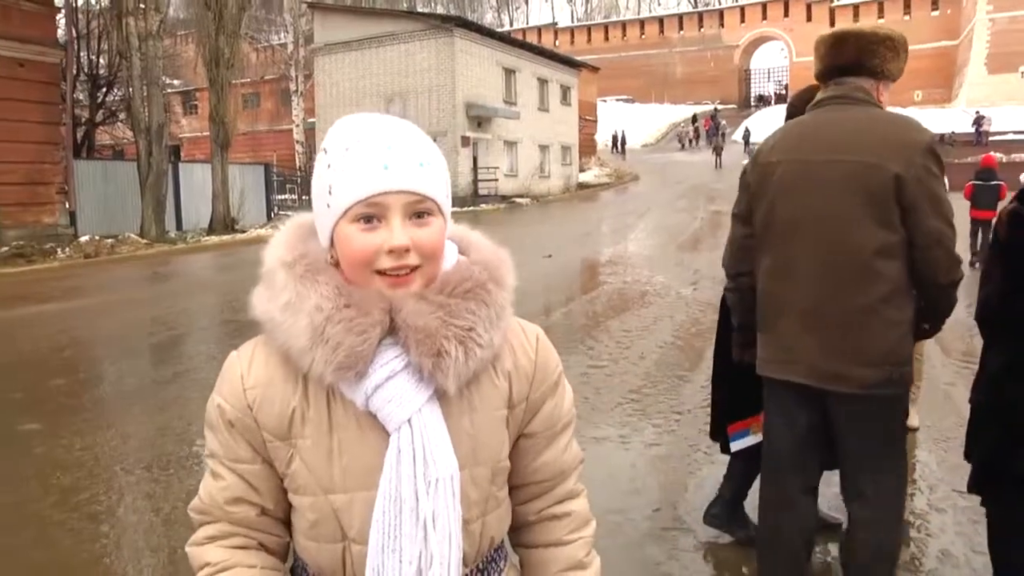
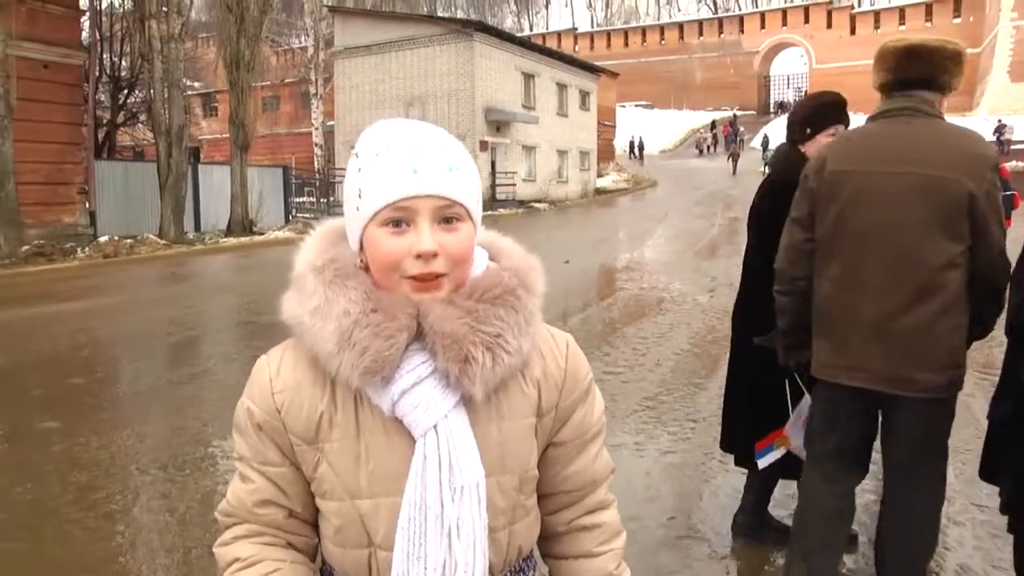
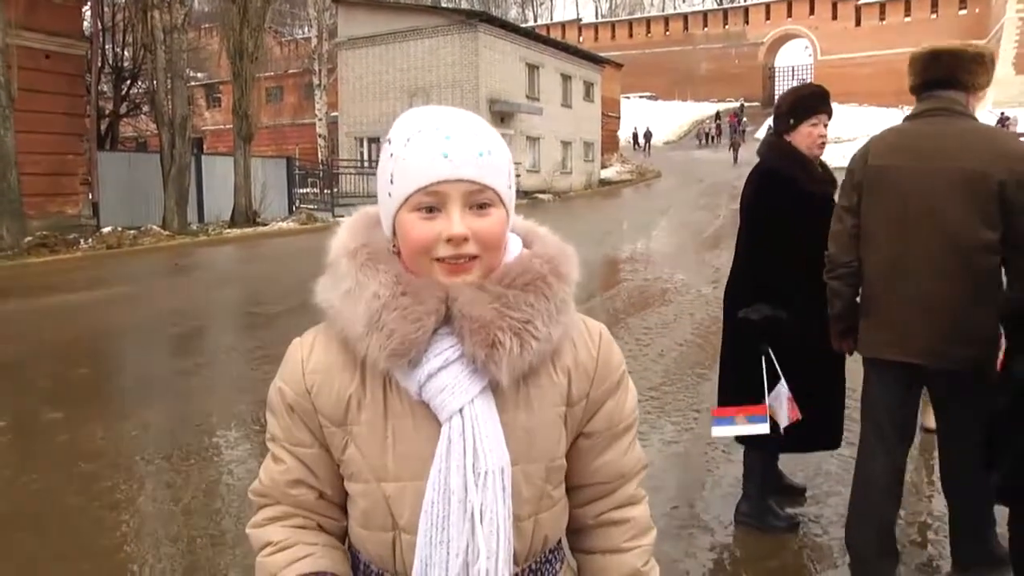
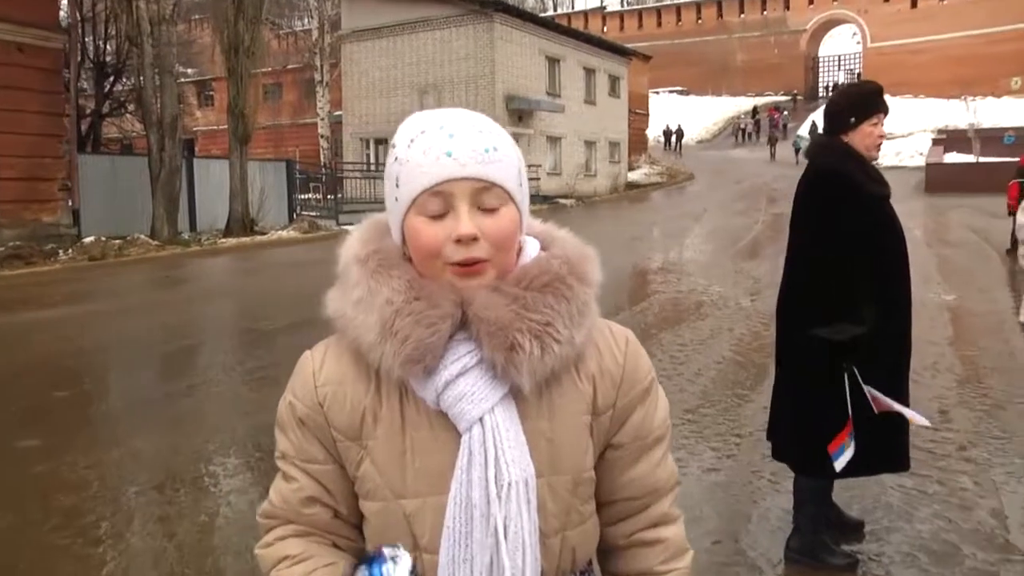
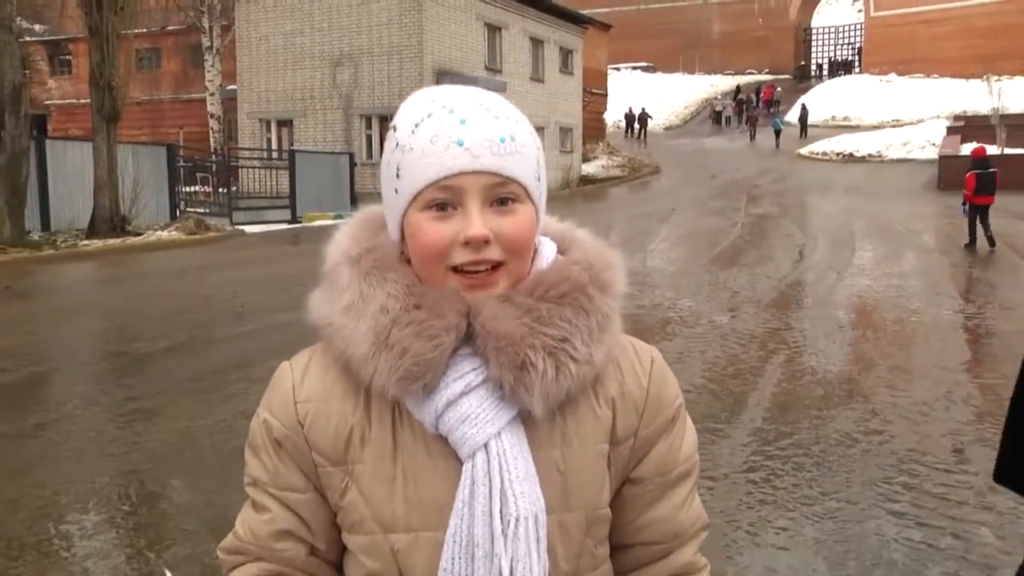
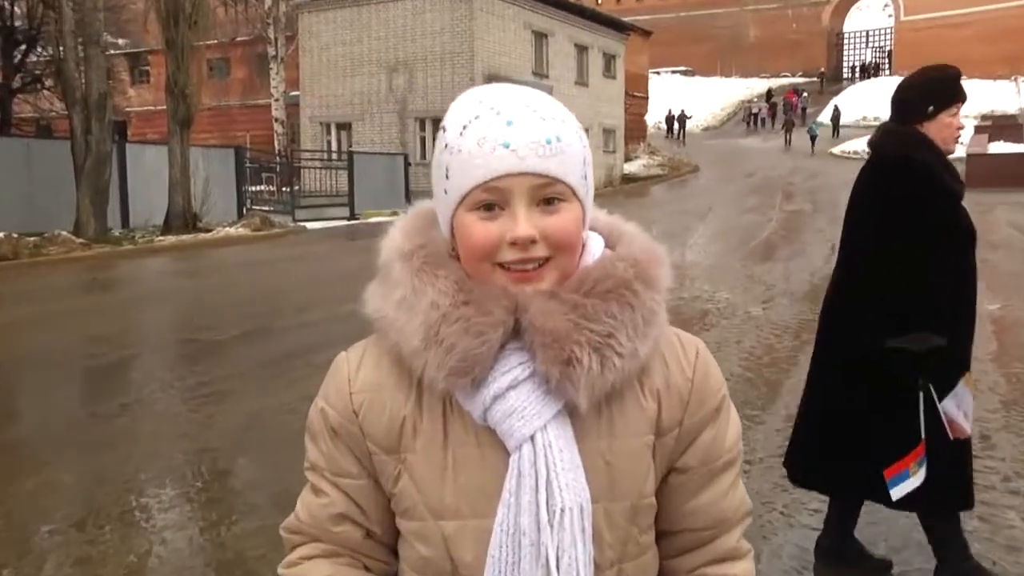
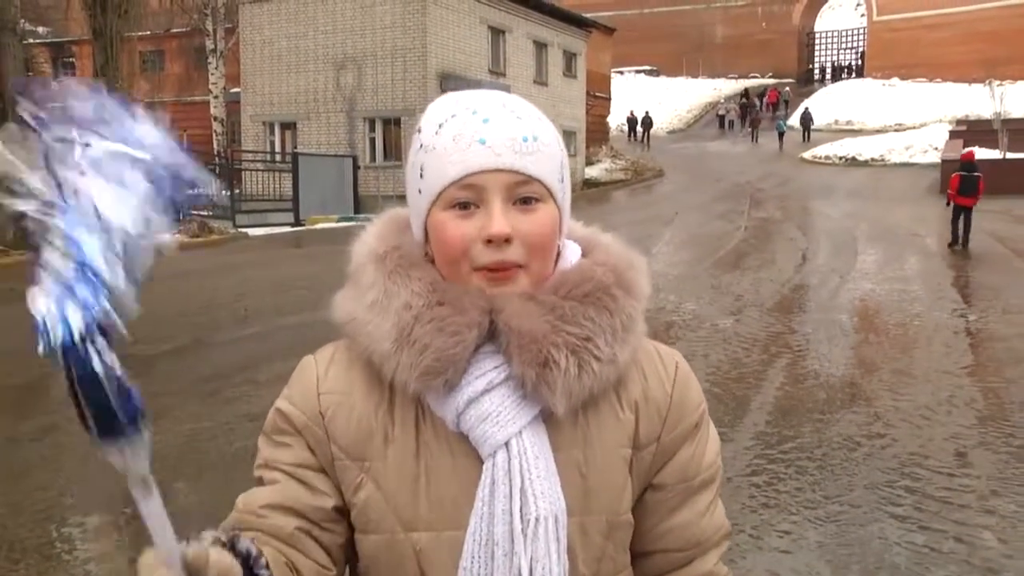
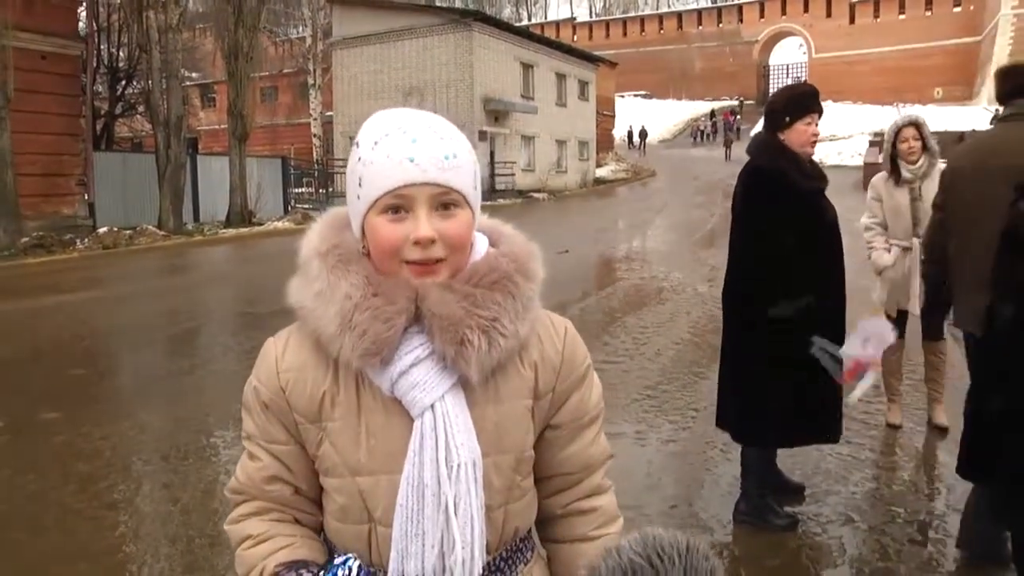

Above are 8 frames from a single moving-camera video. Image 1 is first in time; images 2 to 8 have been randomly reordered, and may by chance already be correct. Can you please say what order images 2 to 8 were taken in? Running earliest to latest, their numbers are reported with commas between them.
2, 3, 8, 4, 6, 5, 7
